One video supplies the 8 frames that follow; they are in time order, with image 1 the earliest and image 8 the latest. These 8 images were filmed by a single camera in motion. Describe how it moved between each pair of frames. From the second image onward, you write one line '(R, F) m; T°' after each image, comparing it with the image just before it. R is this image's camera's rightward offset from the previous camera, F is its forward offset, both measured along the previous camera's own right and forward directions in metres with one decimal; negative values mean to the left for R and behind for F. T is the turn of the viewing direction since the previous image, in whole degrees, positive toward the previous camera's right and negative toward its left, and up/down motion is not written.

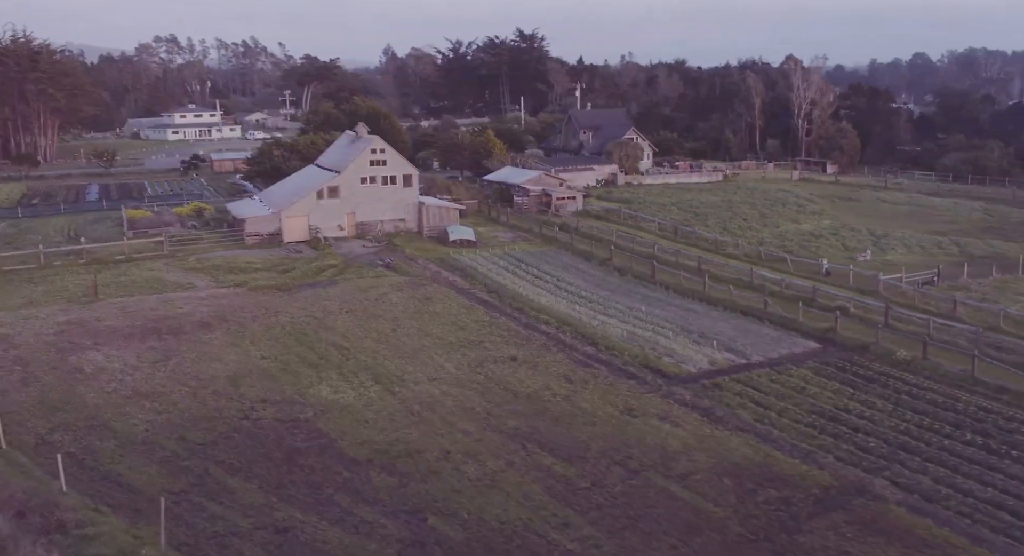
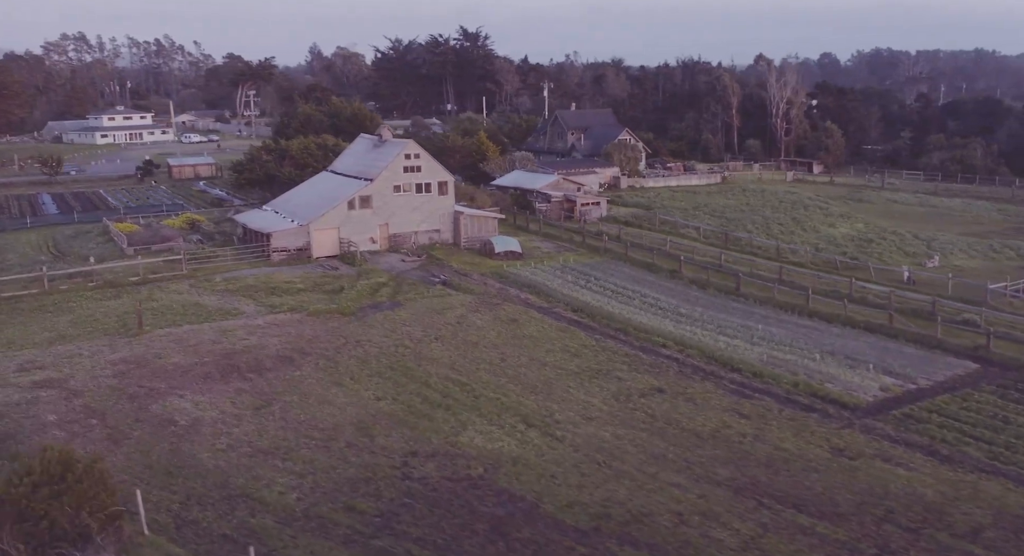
(-4.7, +2.5) m; +5°
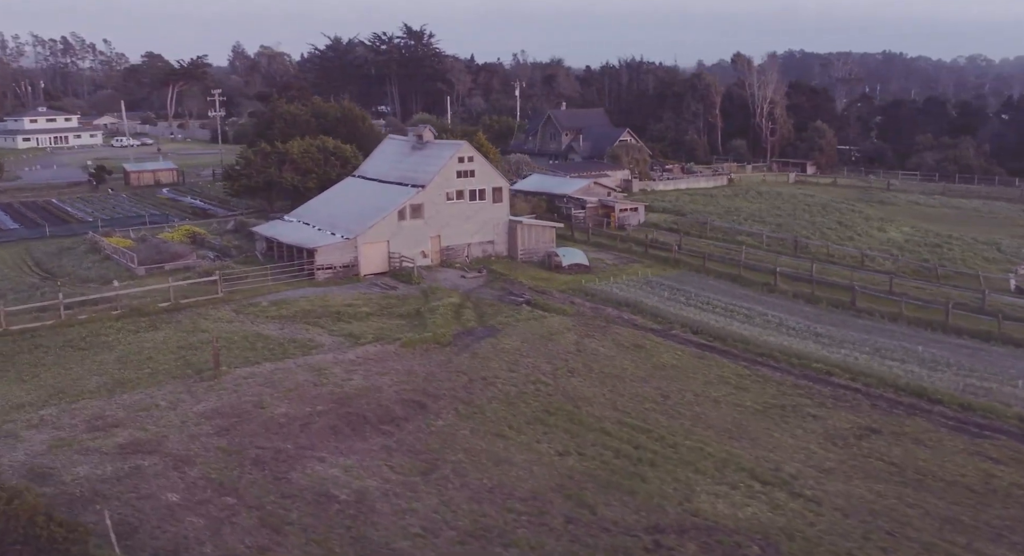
(-4.8, +3.2) m; +5°
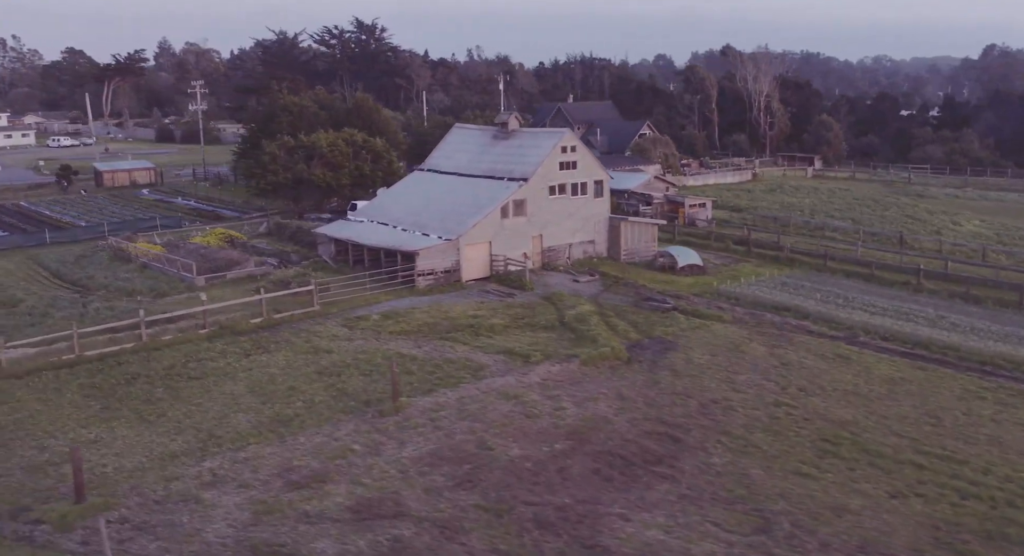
(-5.4, +3.2) m; +5°
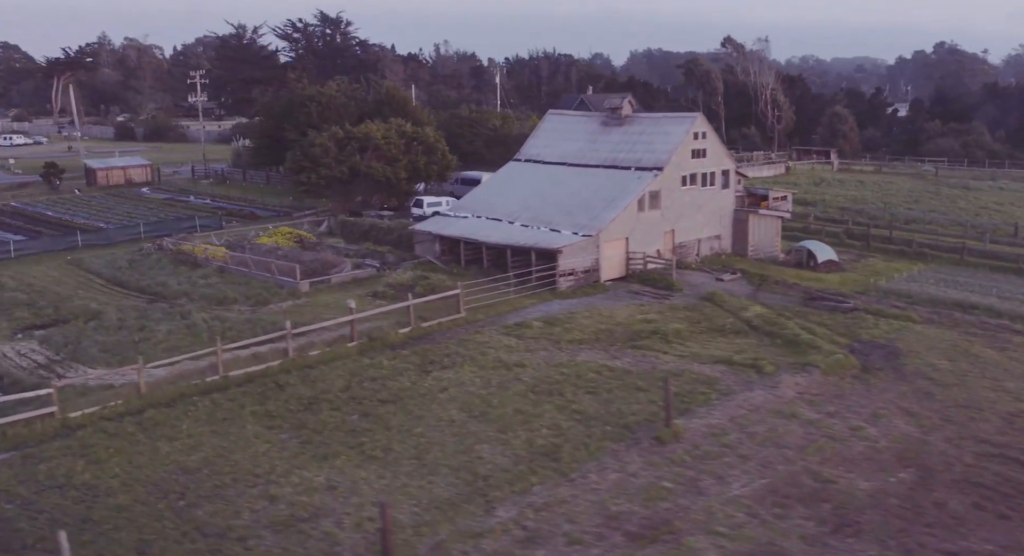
(-5.0, +2.5) m; +4°
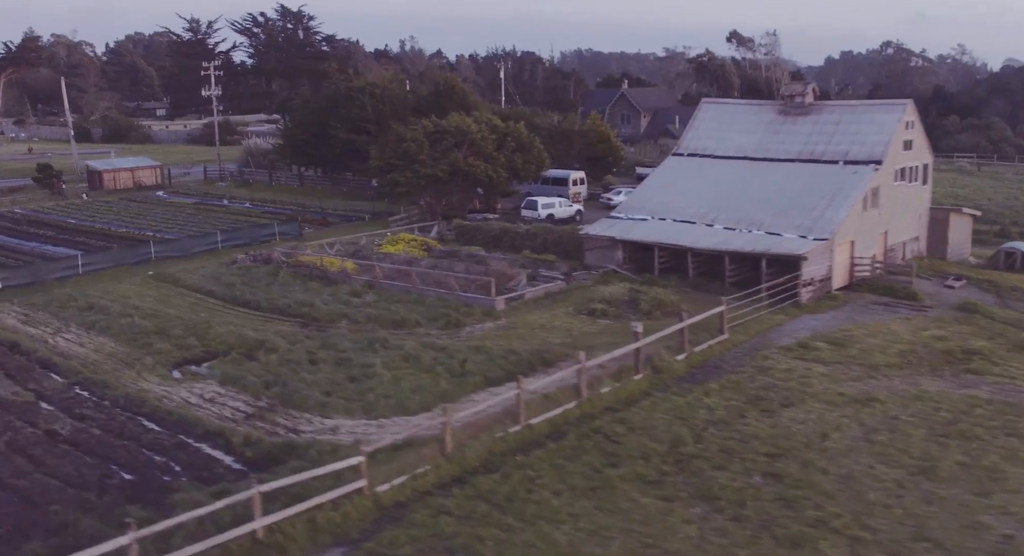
(-6.1, +3.3) m; +5°
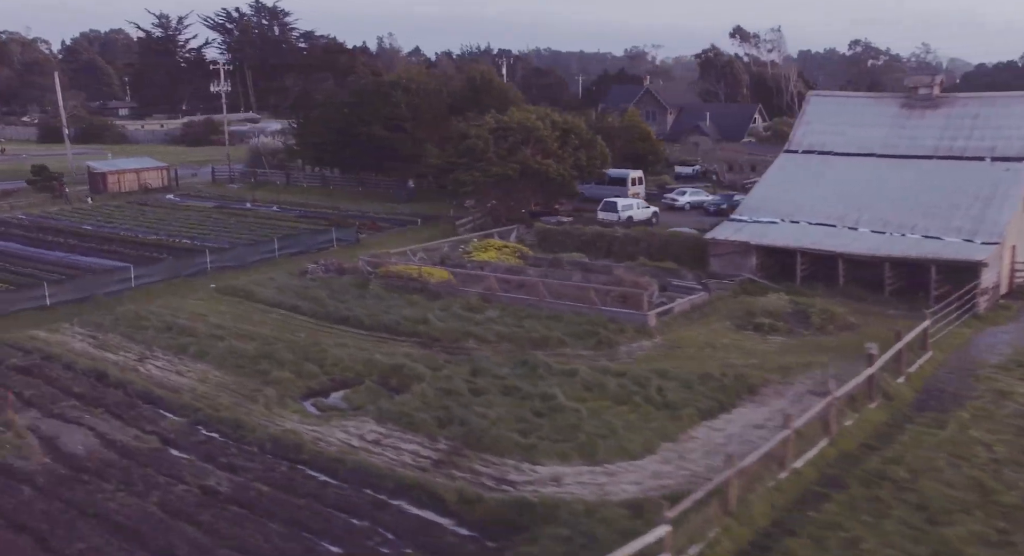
(-3.5, +2.1) m; +3°
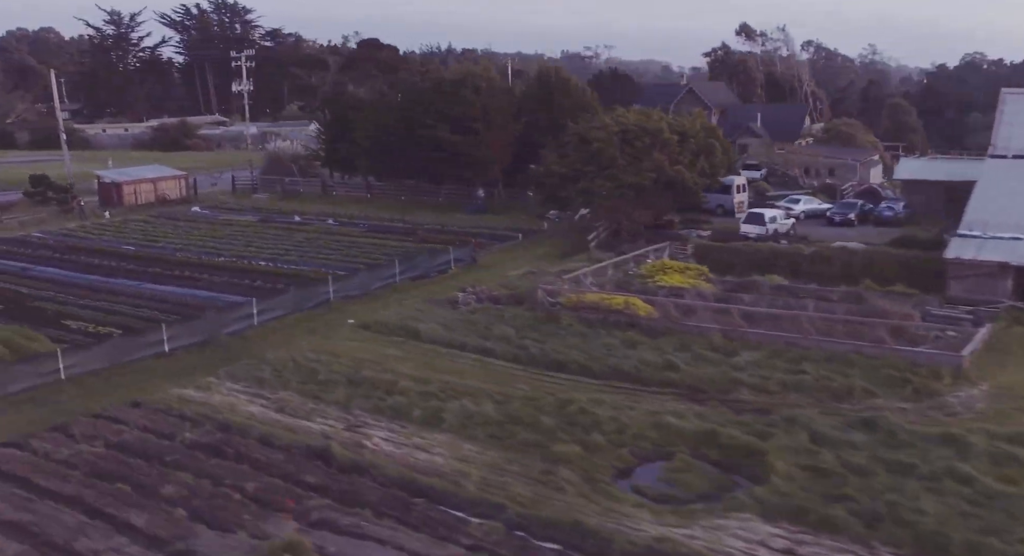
(-5.1, +3.2) m; +5°
